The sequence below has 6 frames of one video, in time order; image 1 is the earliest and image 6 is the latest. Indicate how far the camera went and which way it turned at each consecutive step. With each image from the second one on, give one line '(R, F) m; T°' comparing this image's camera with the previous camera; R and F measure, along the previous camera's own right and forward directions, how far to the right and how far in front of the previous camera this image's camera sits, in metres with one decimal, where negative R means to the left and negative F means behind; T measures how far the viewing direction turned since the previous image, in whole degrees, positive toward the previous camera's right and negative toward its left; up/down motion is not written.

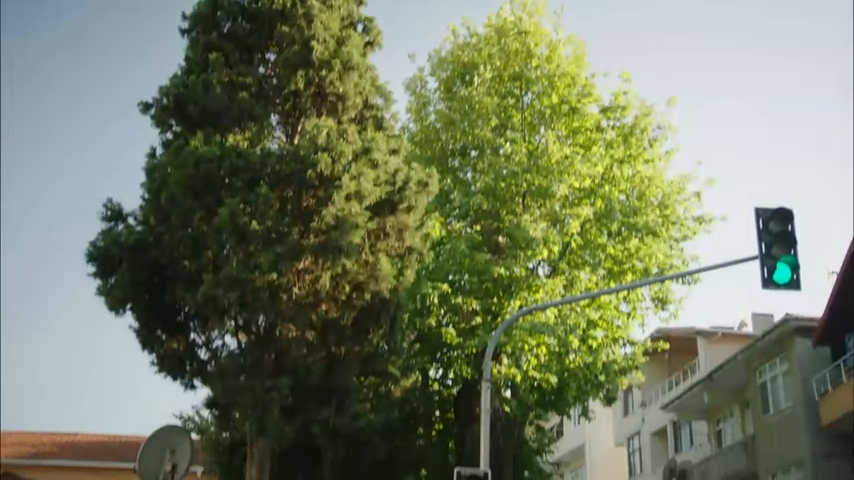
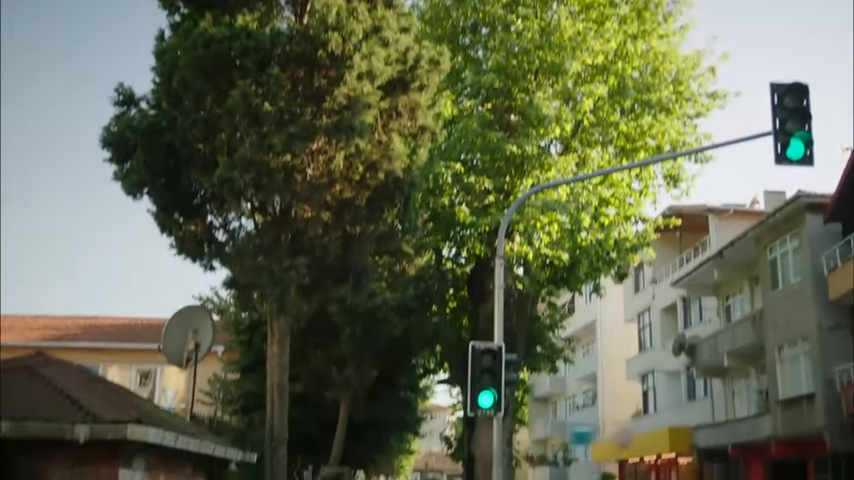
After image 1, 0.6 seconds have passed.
(0.0, -0.1) m; -1°
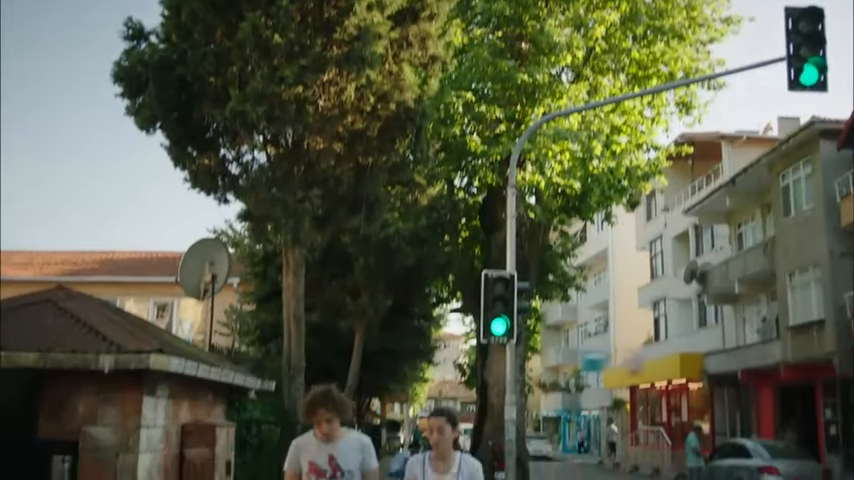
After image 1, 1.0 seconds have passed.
(0.0, -0.1) m; -1°
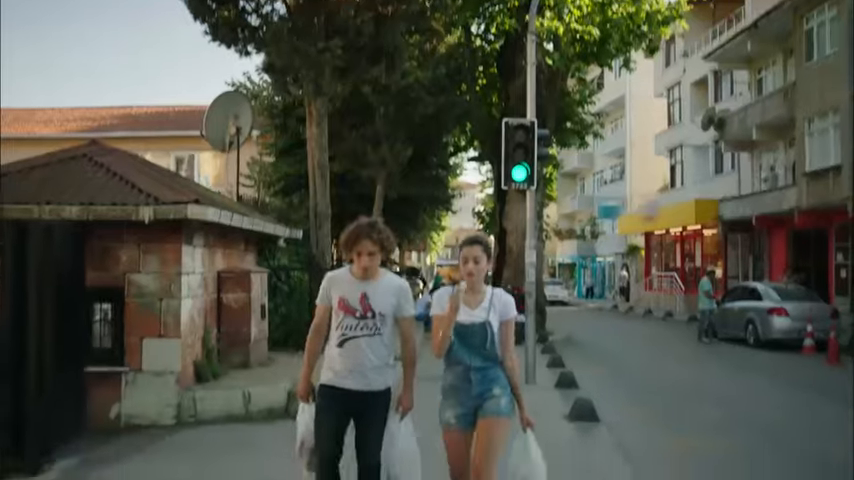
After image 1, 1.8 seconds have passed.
(-0.1, -0.3) m; -1°
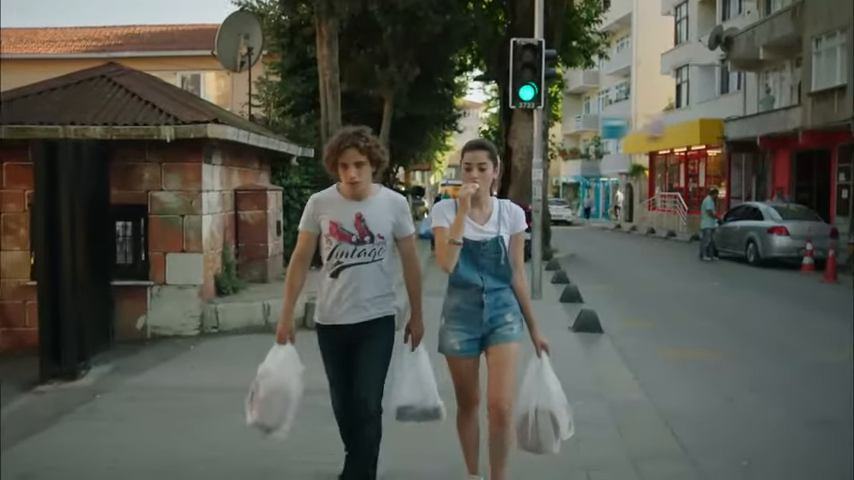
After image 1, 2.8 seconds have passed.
(-0.1, -0.3) m; 0°
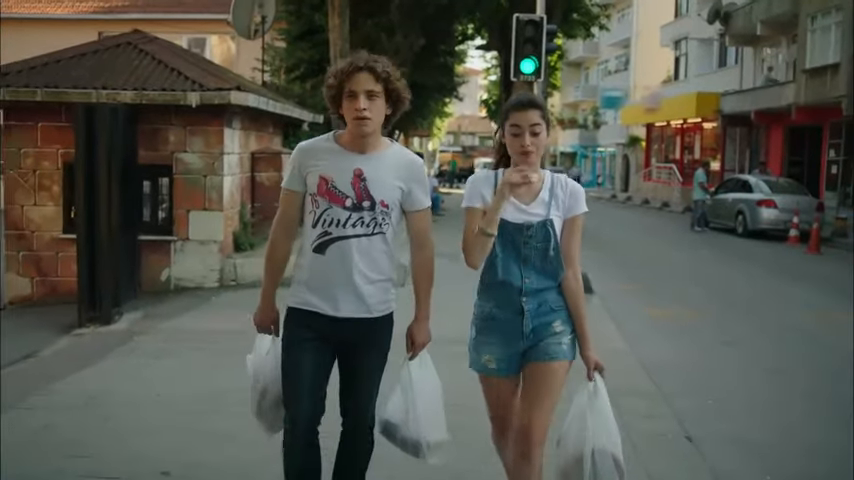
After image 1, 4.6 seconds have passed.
(-0.1, -0.7) m; 0°
